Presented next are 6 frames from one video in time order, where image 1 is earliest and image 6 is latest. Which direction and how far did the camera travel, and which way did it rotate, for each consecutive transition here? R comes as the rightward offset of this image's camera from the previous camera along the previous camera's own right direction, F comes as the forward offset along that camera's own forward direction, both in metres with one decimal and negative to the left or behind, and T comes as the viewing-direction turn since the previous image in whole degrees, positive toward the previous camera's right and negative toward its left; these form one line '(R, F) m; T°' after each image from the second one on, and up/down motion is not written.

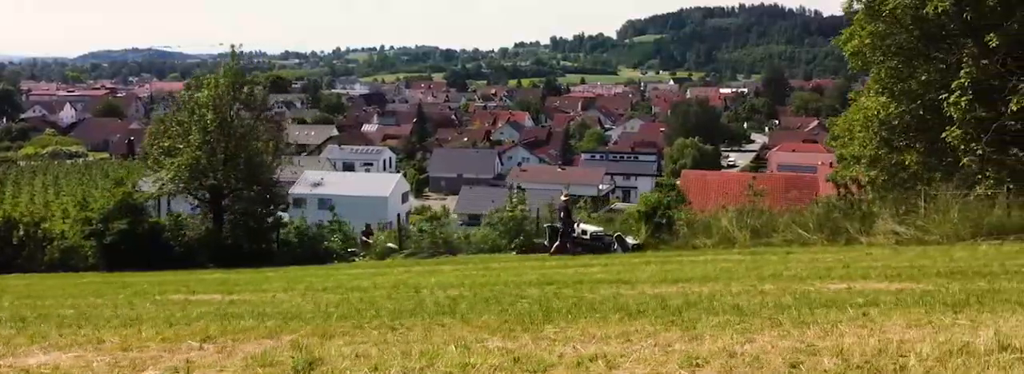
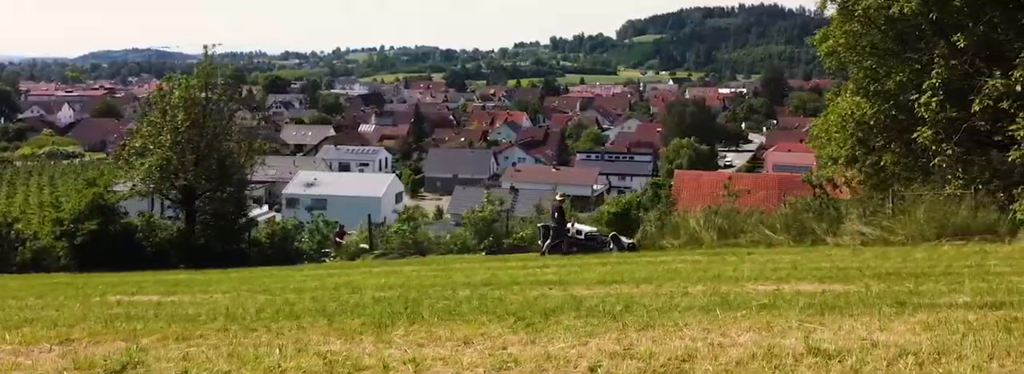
(+0.4, 0.0) m; 0°
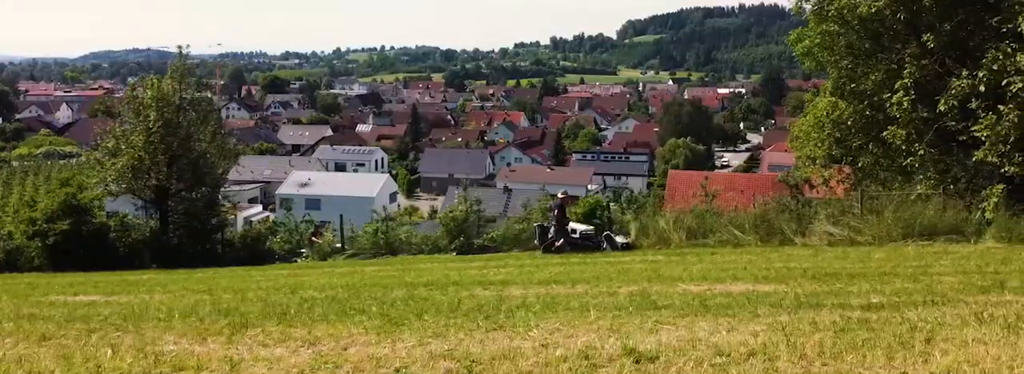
(+0.4, 0.0) m; 0°
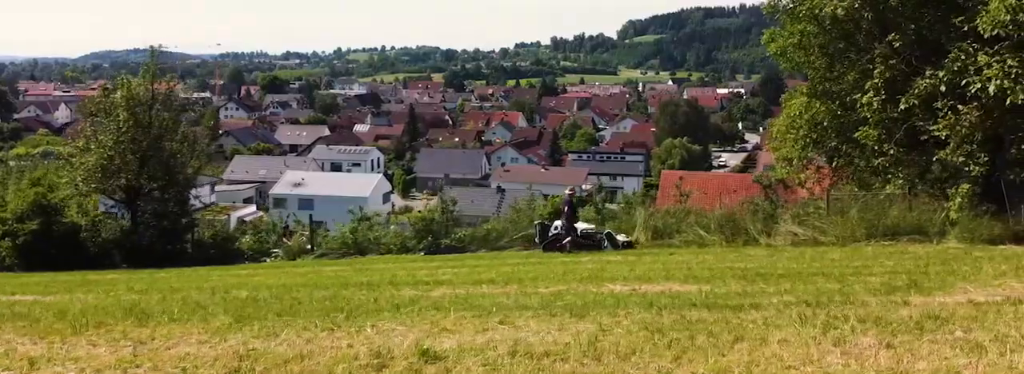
(+0.5, 0.0) m; 0°
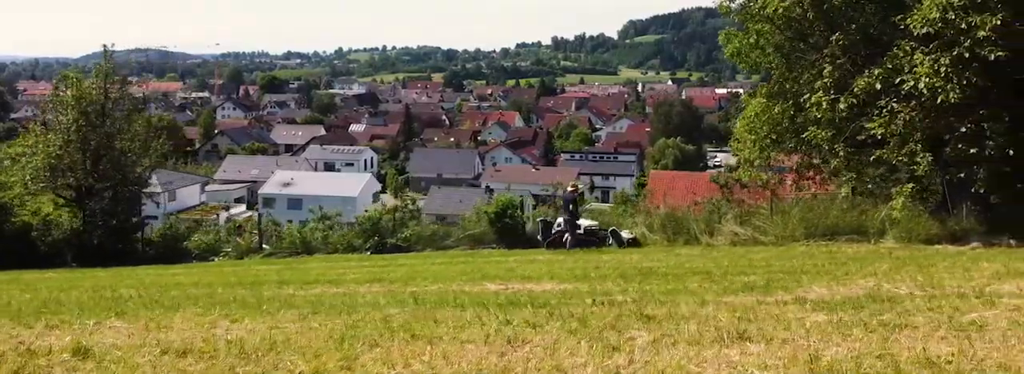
(+0.8, 0.0) m; 0°
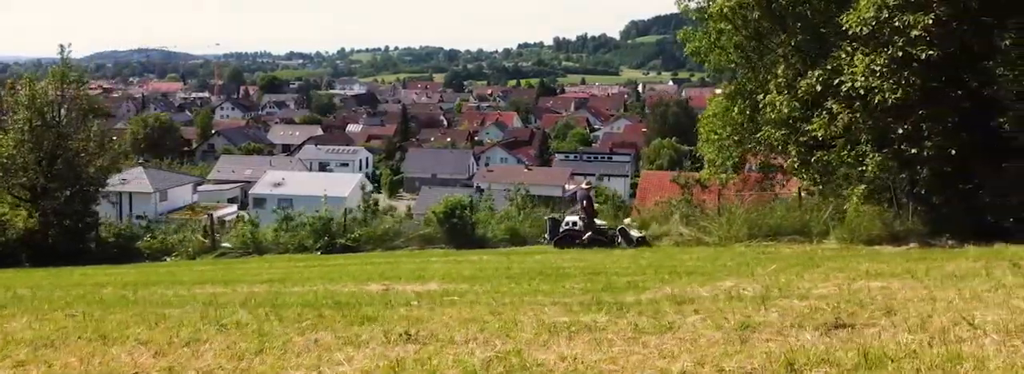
(+0.7, 0.0) m; 0°
